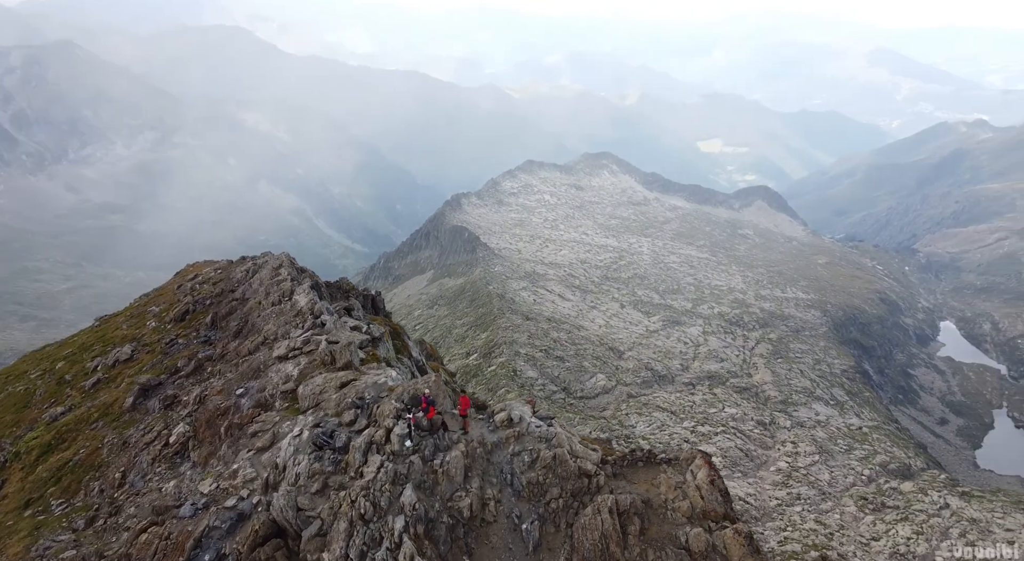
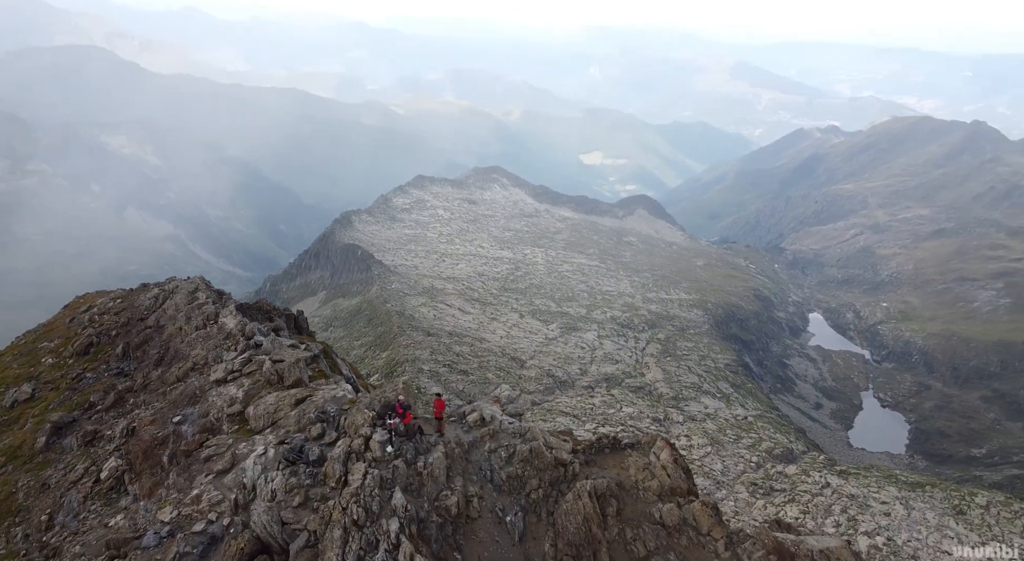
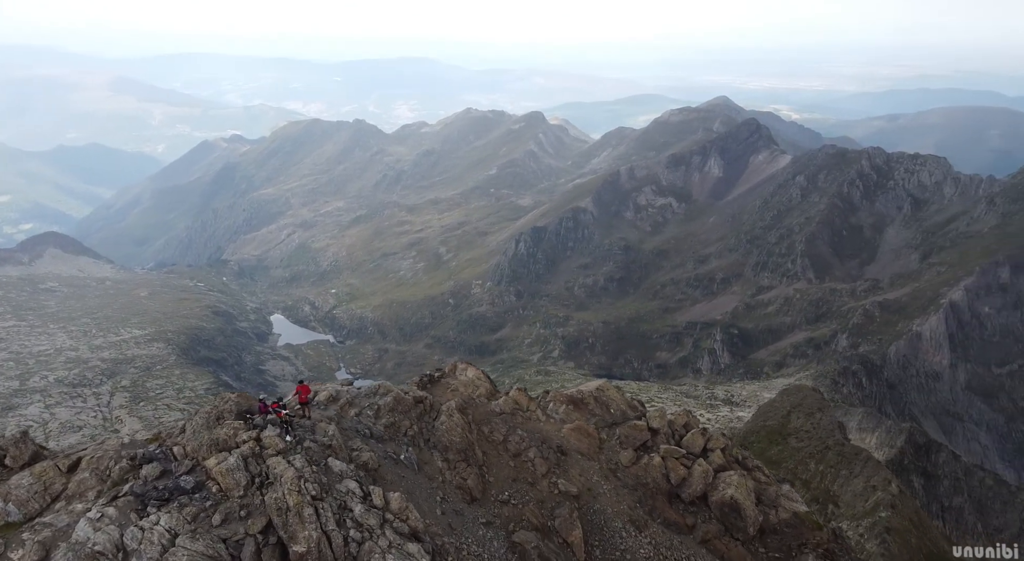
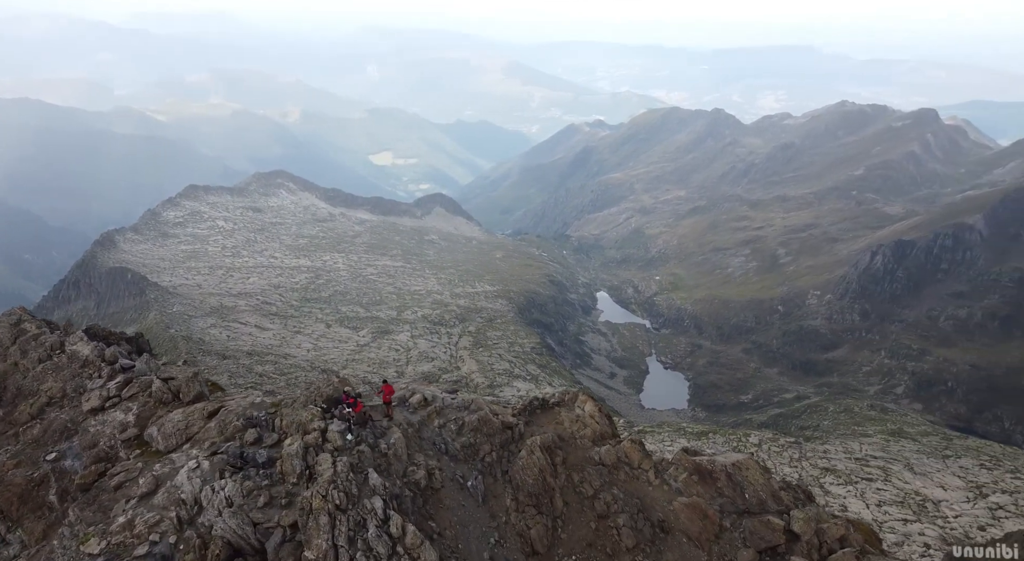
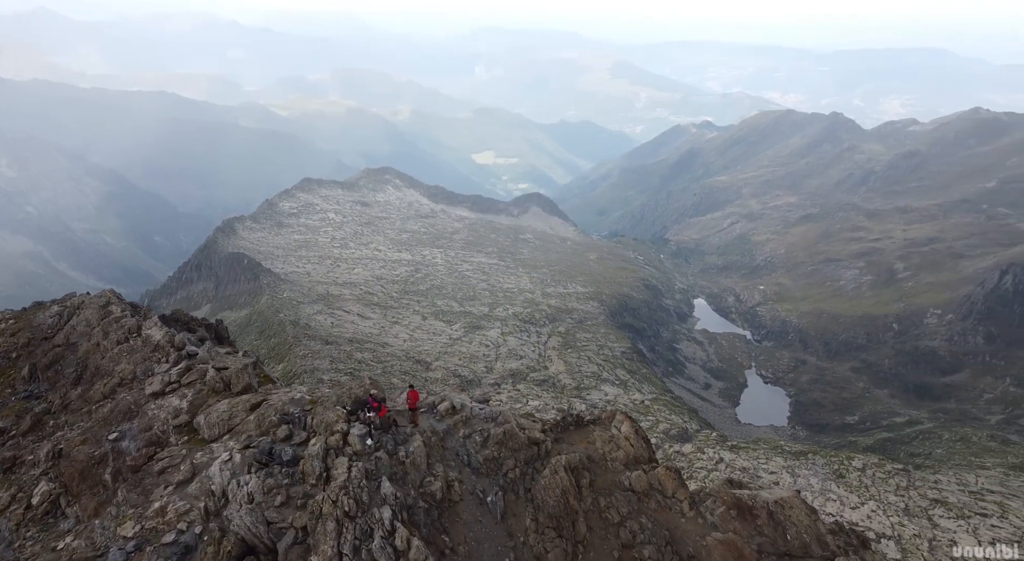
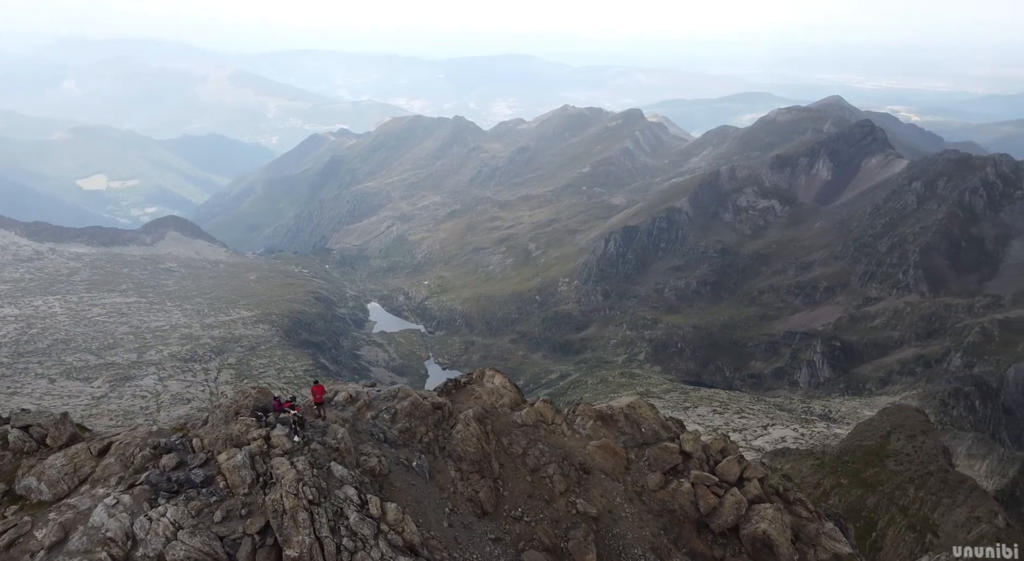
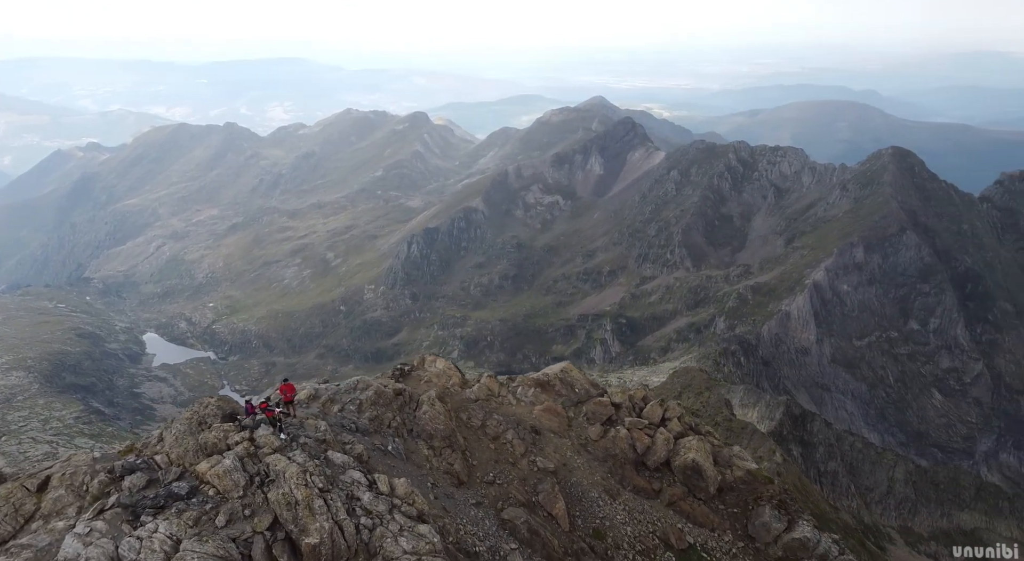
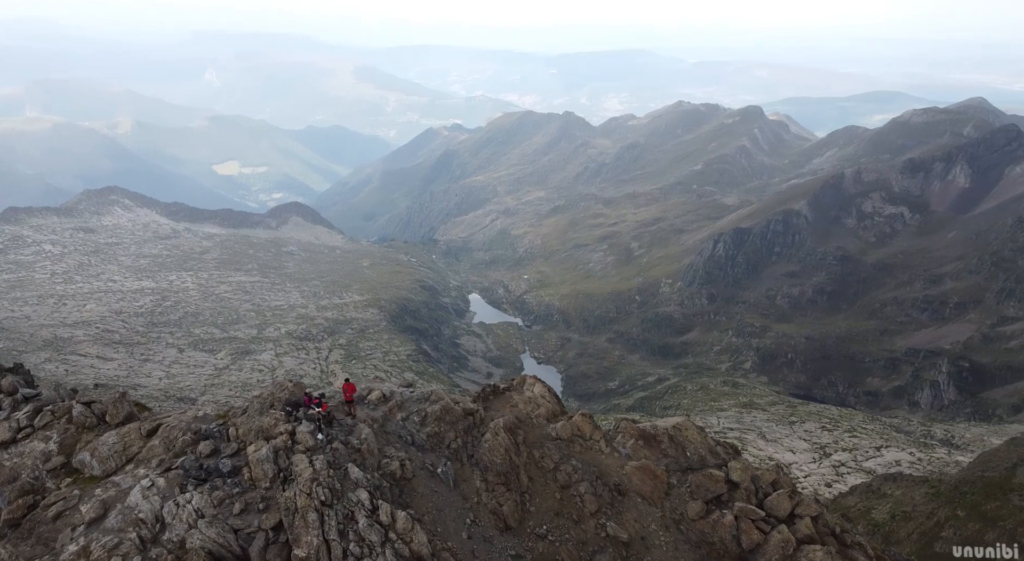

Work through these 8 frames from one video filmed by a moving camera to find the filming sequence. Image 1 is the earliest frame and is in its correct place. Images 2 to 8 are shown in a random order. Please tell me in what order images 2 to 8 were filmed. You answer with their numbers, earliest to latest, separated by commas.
2, 5, 4, 8, 6, 3, 7
